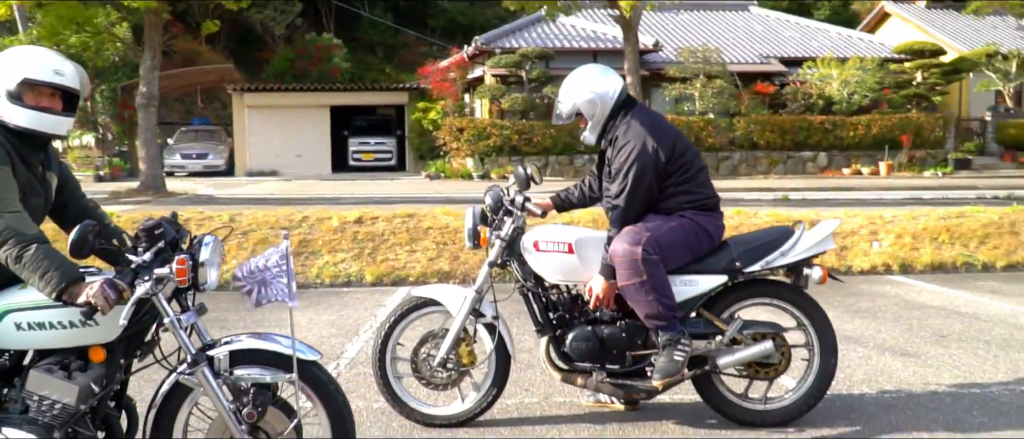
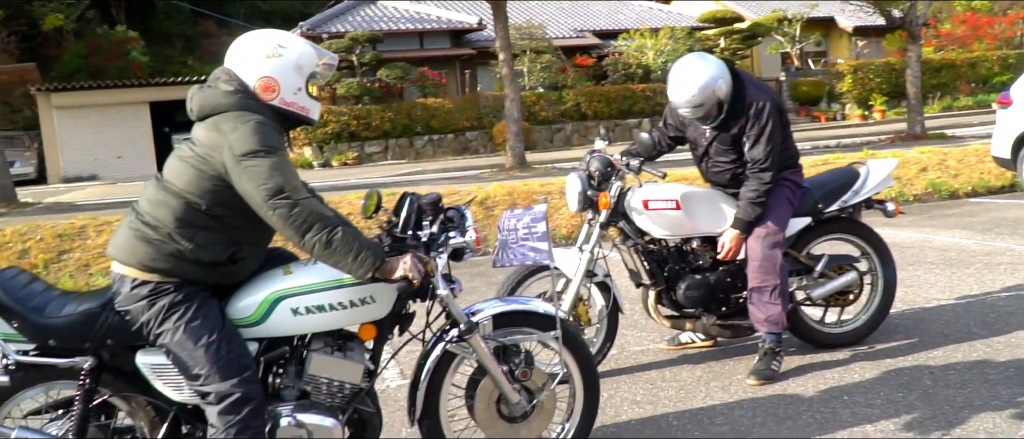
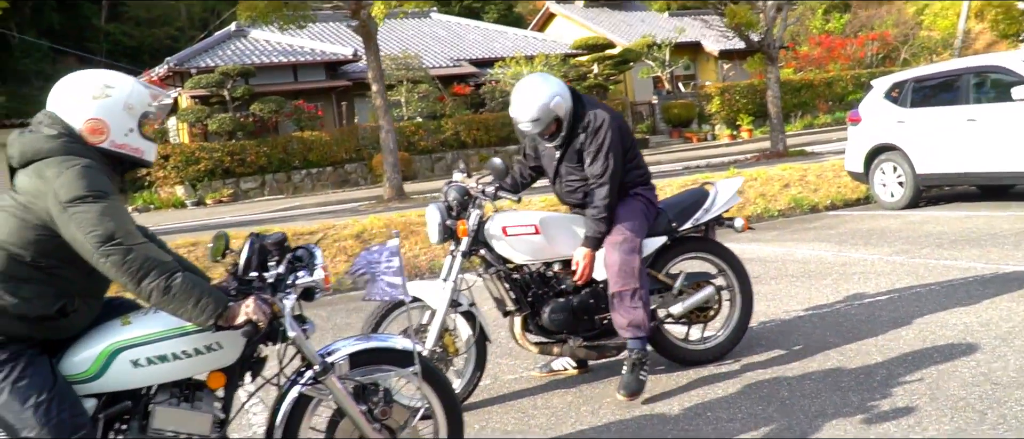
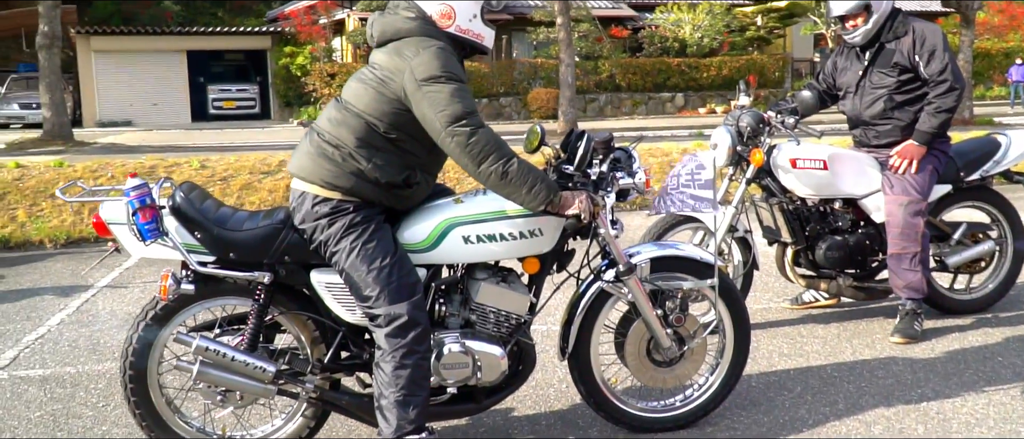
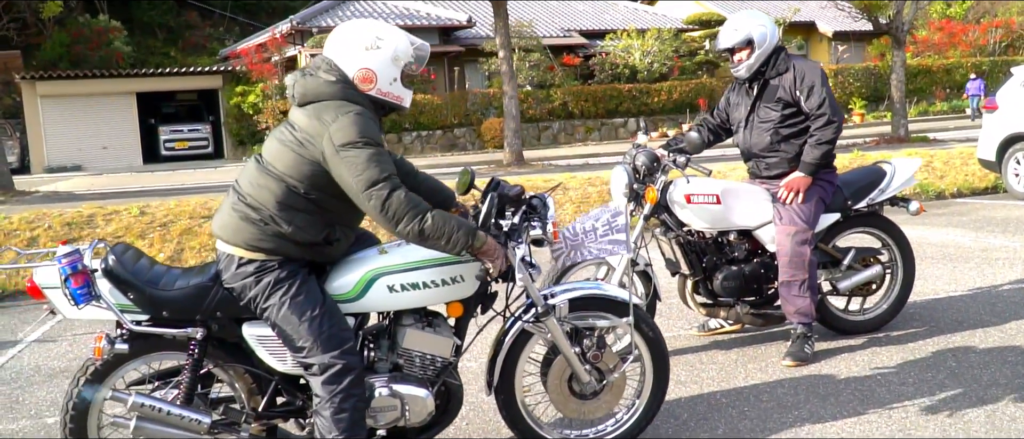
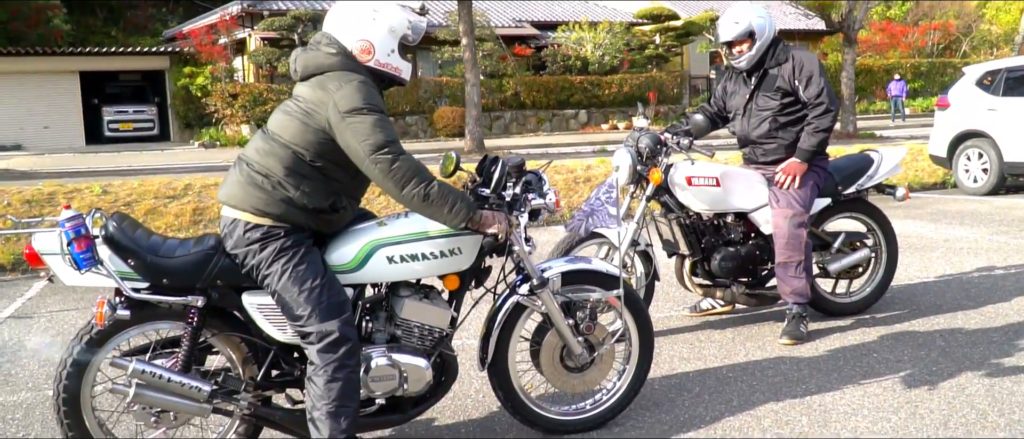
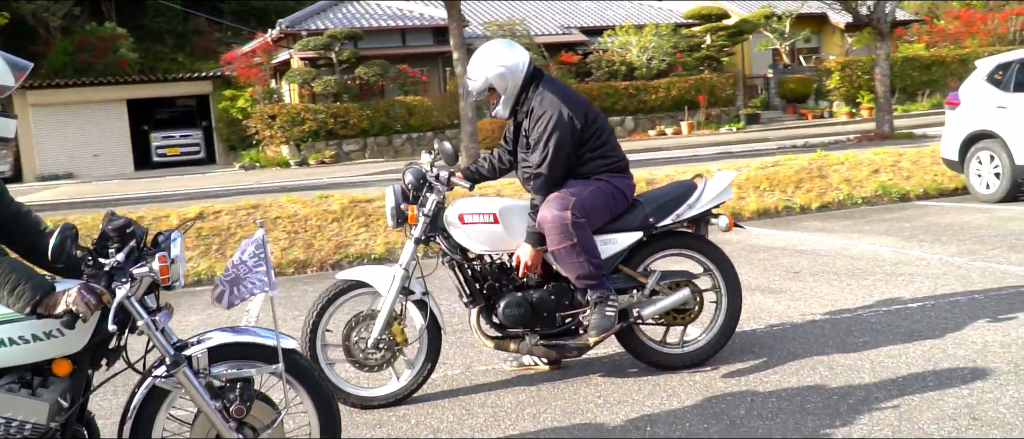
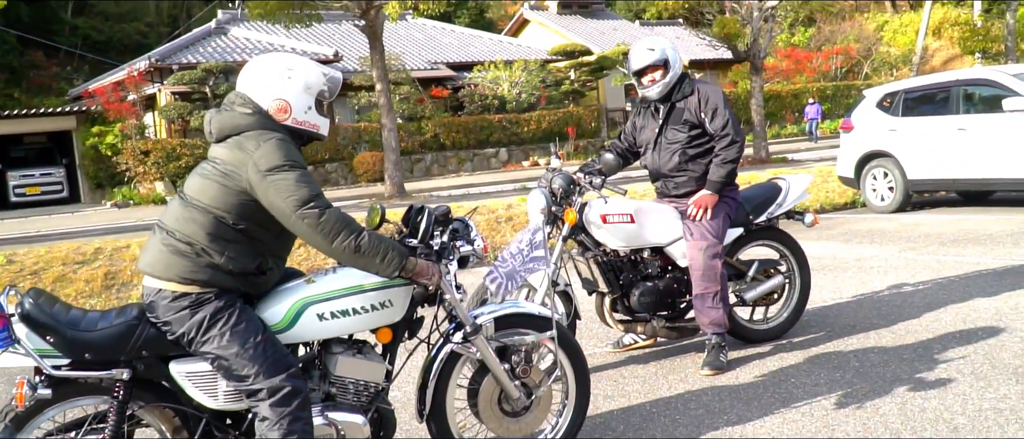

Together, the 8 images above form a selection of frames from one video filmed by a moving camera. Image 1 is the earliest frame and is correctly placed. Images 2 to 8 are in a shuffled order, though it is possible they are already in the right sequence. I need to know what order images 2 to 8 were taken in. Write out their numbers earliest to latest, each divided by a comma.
7, 3, 2, 5, 8, 6, 4
